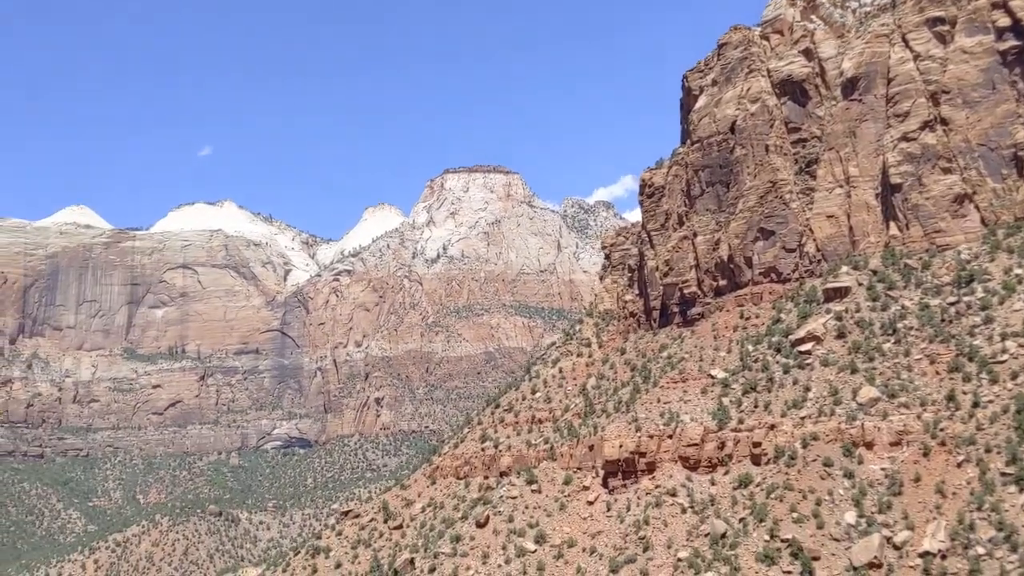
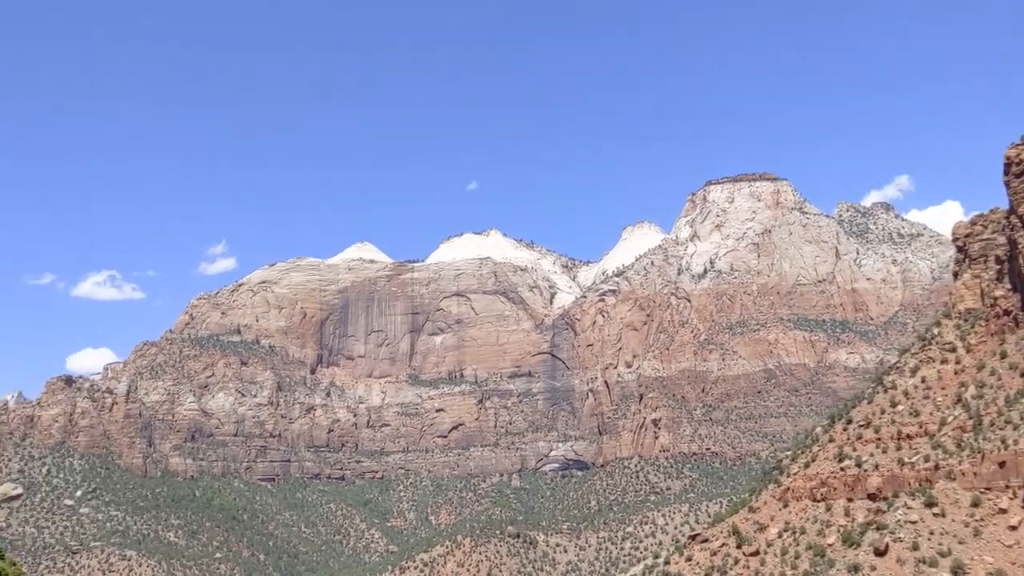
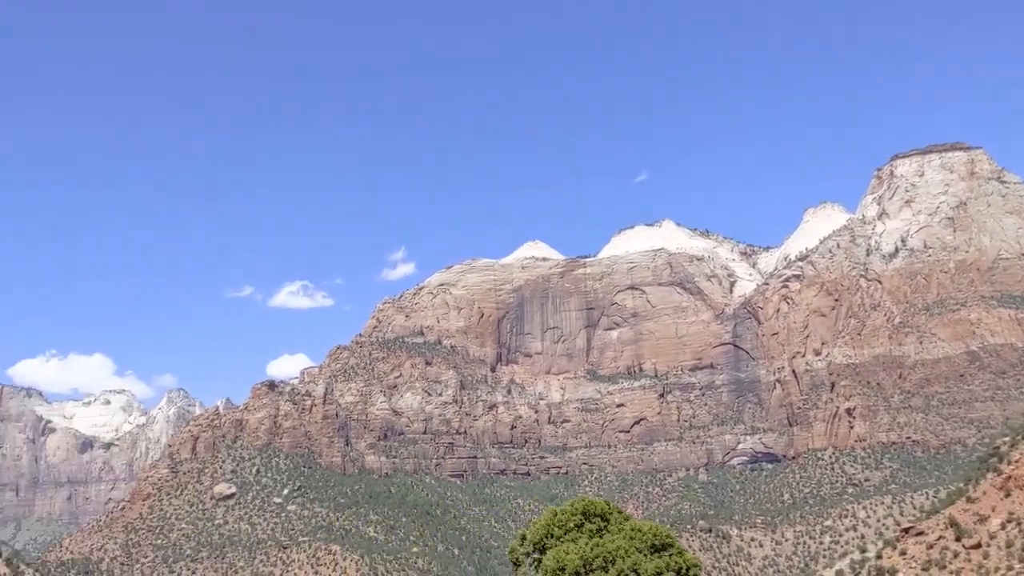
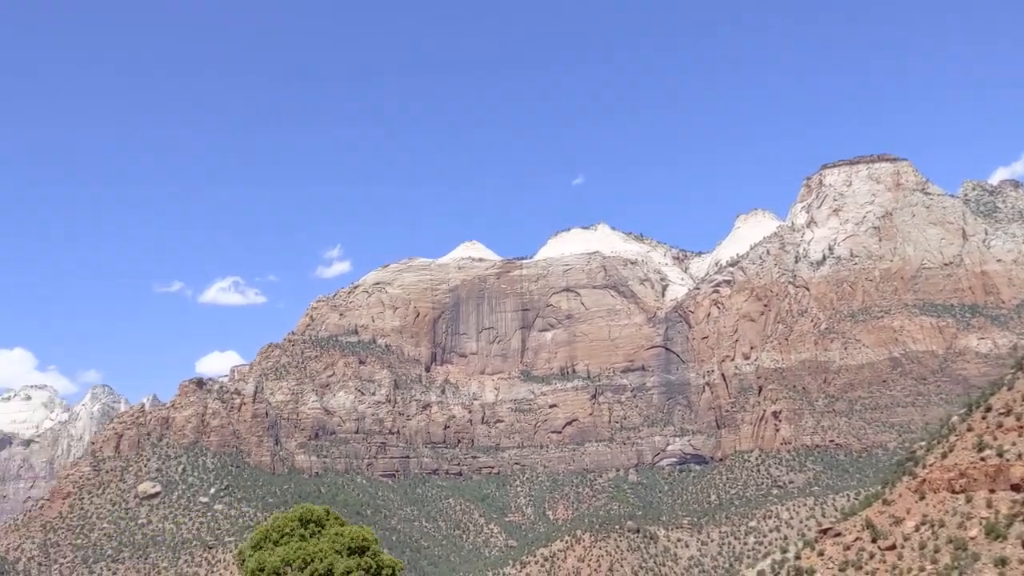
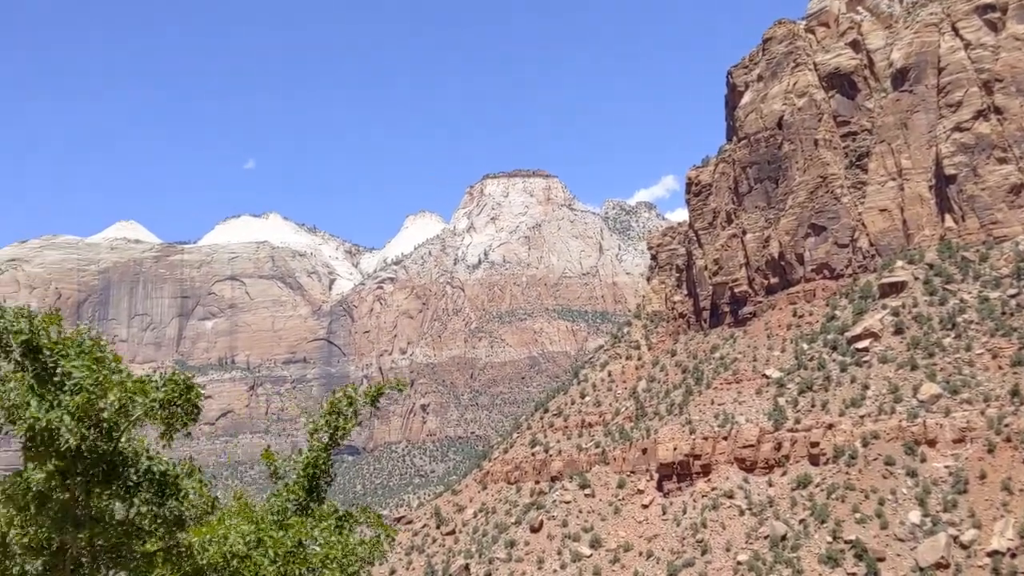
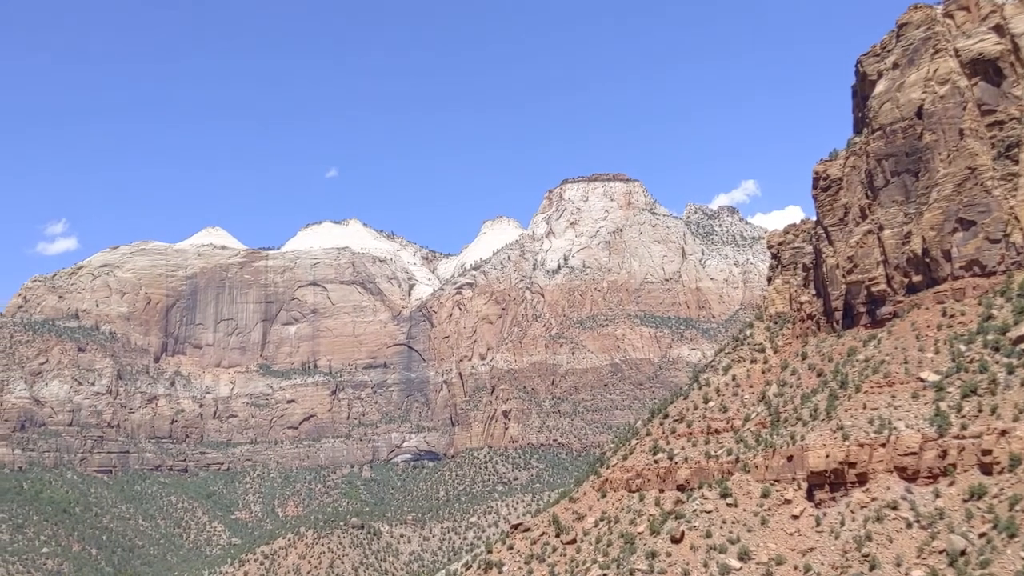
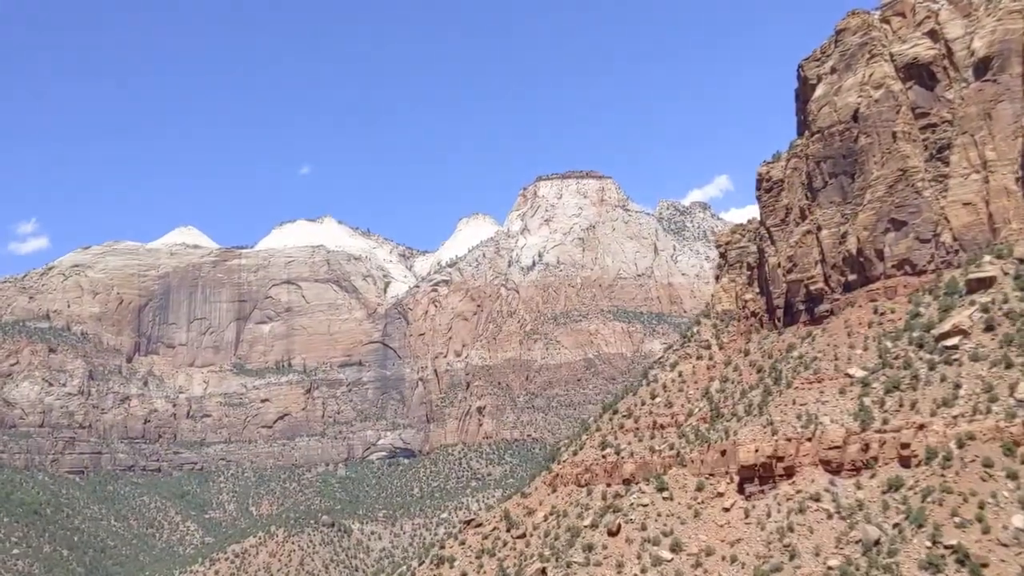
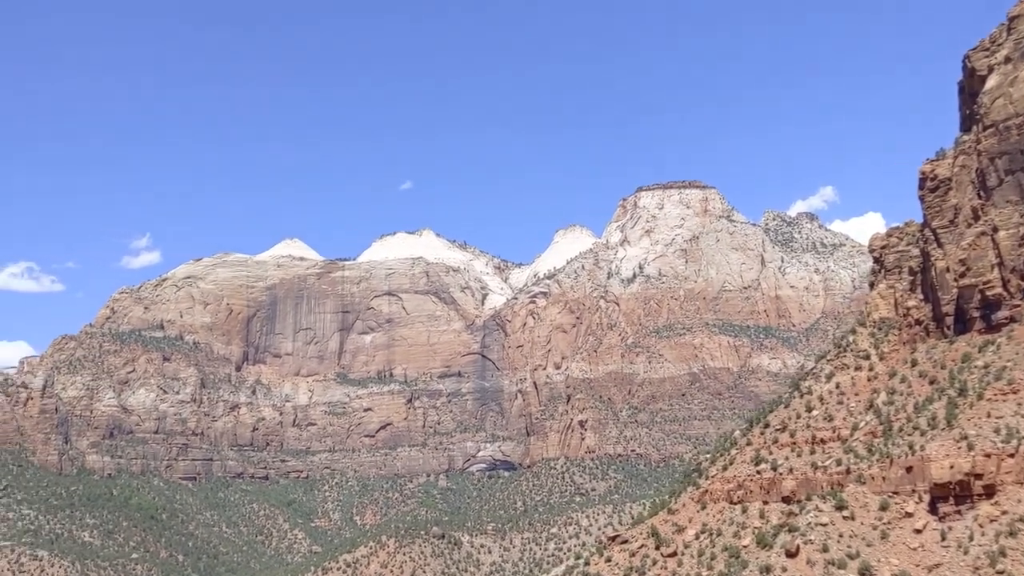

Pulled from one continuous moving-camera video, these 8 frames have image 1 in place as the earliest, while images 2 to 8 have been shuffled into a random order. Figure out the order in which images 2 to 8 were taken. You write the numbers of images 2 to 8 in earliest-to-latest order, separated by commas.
5, 7, 6, 8, 2, 4, 3
